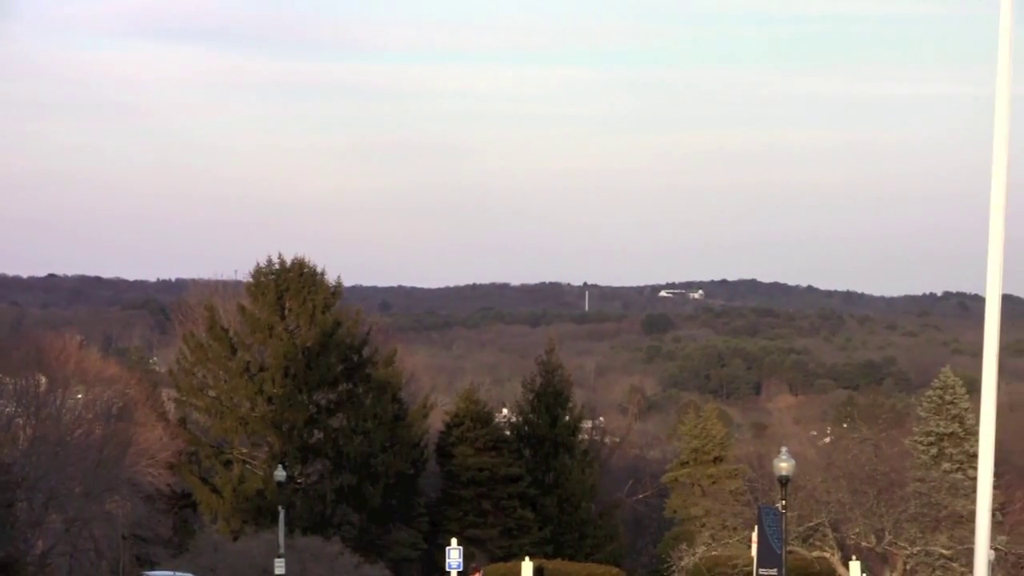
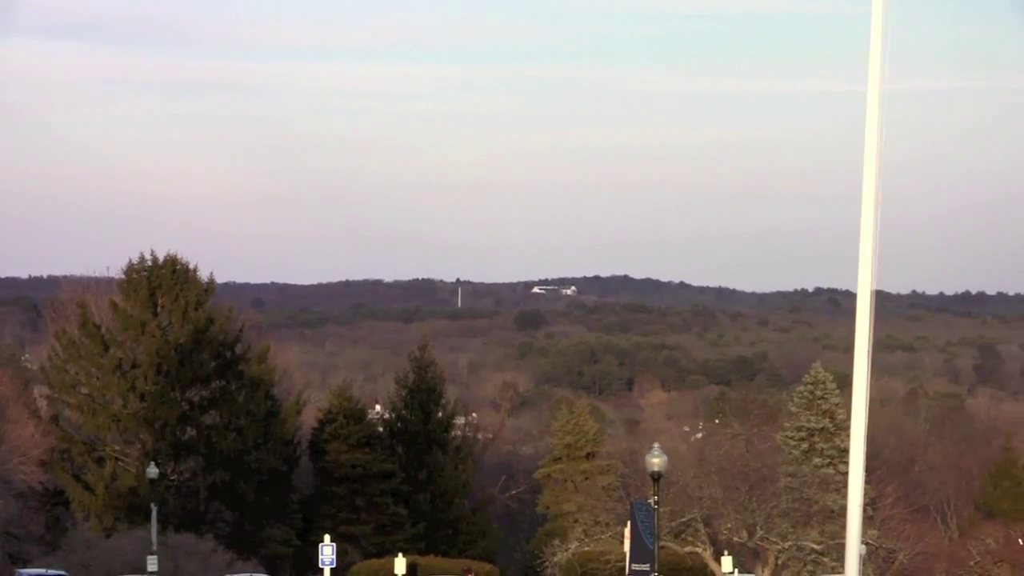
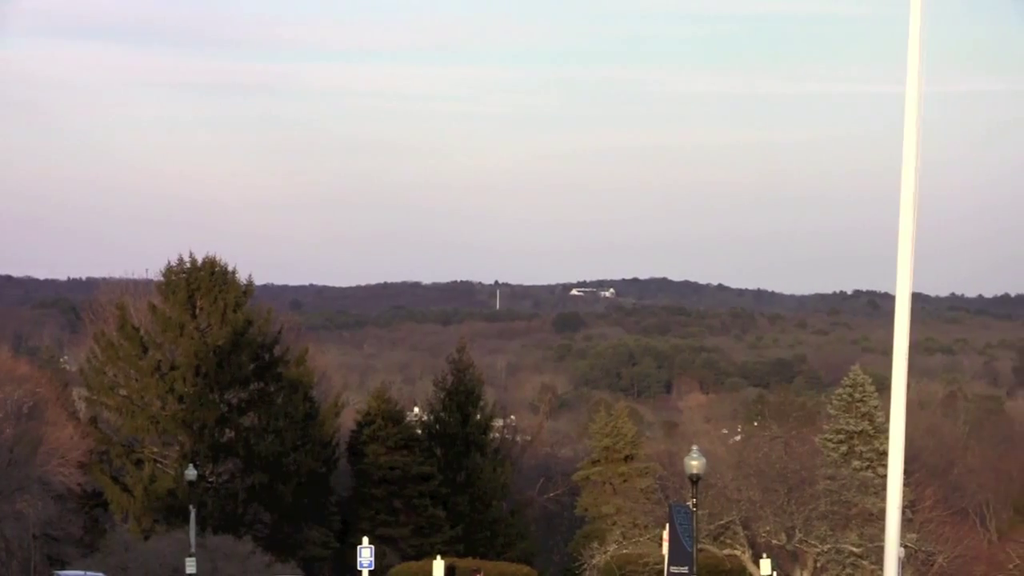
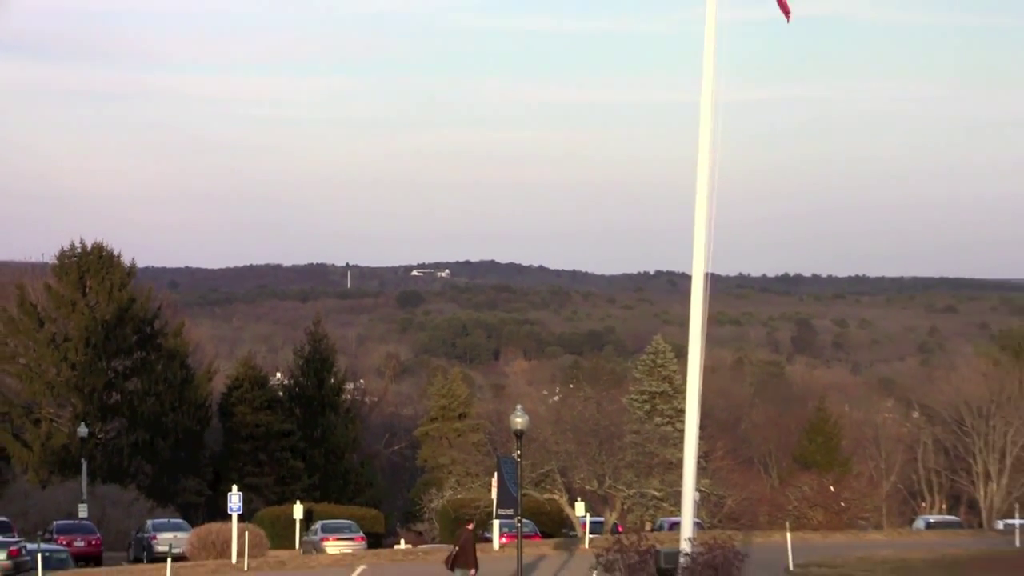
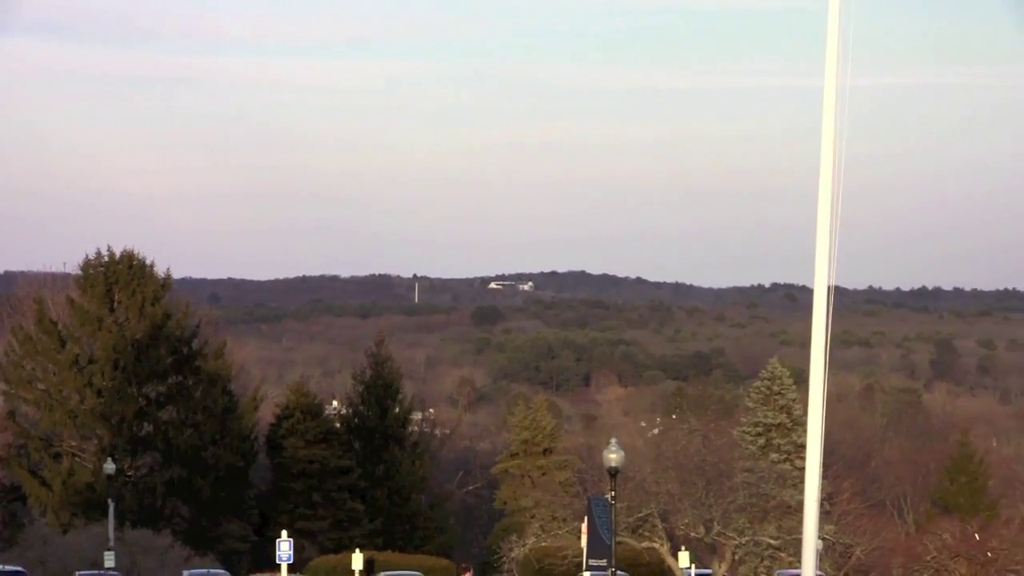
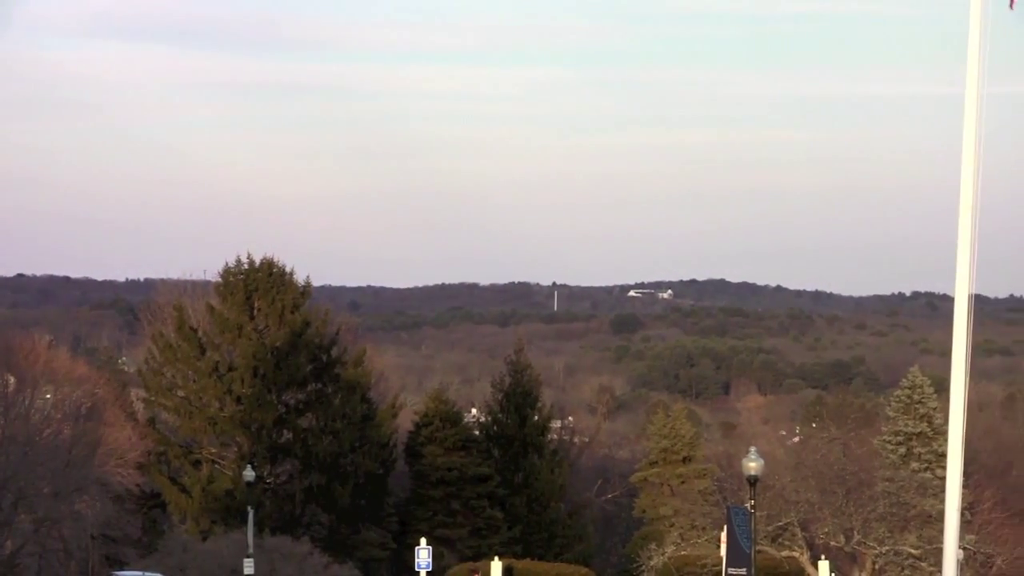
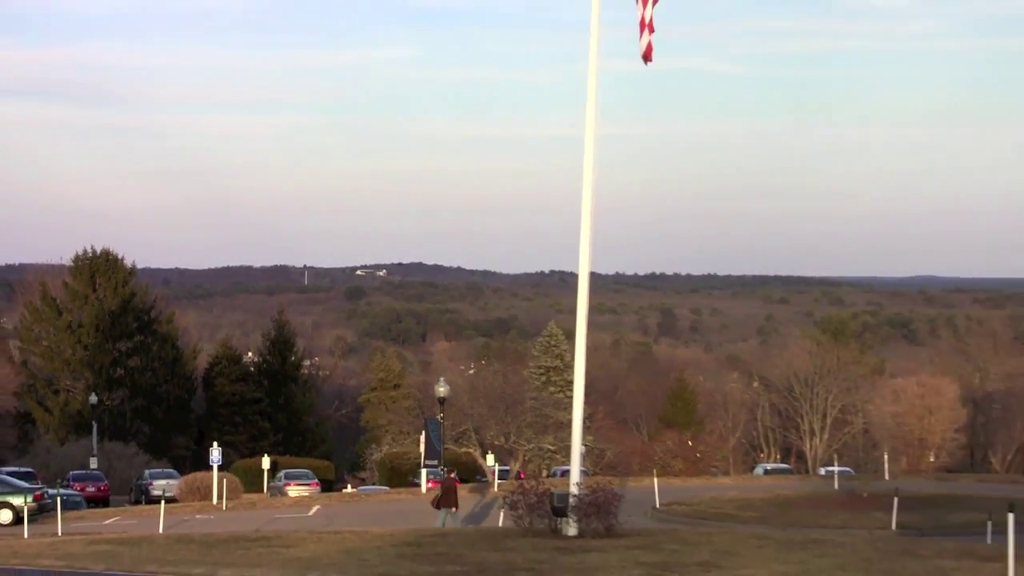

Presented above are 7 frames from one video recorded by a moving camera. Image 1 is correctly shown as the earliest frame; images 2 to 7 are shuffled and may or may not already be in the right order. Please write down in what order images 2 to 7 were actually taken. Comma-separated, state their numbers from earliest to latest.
6, 3, 2, 5, 4, 7
